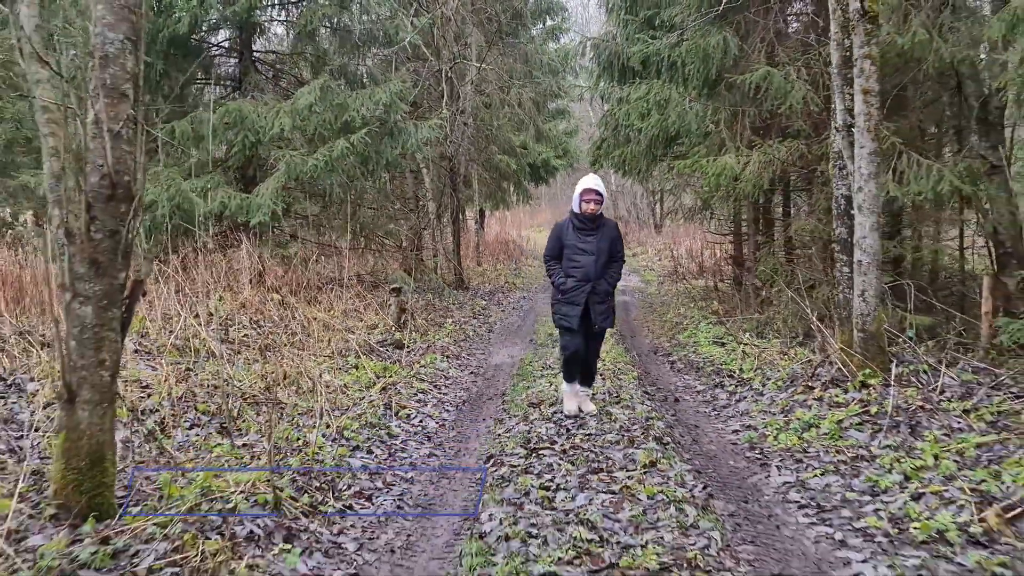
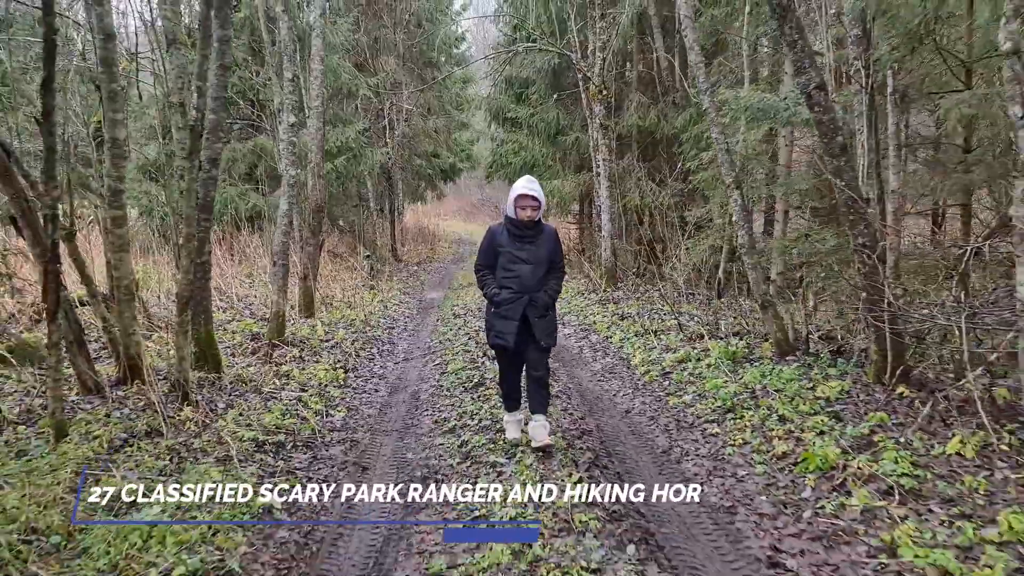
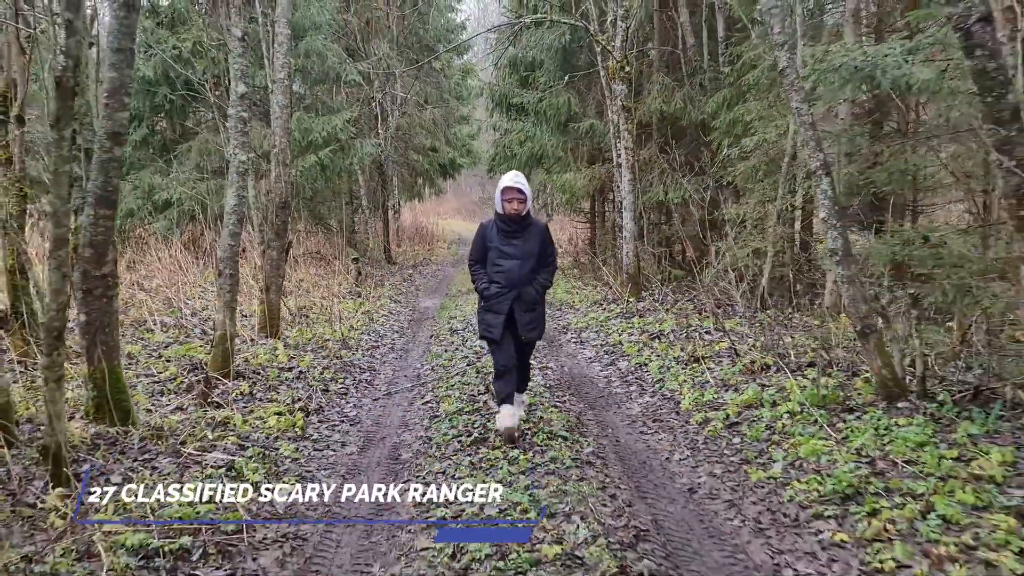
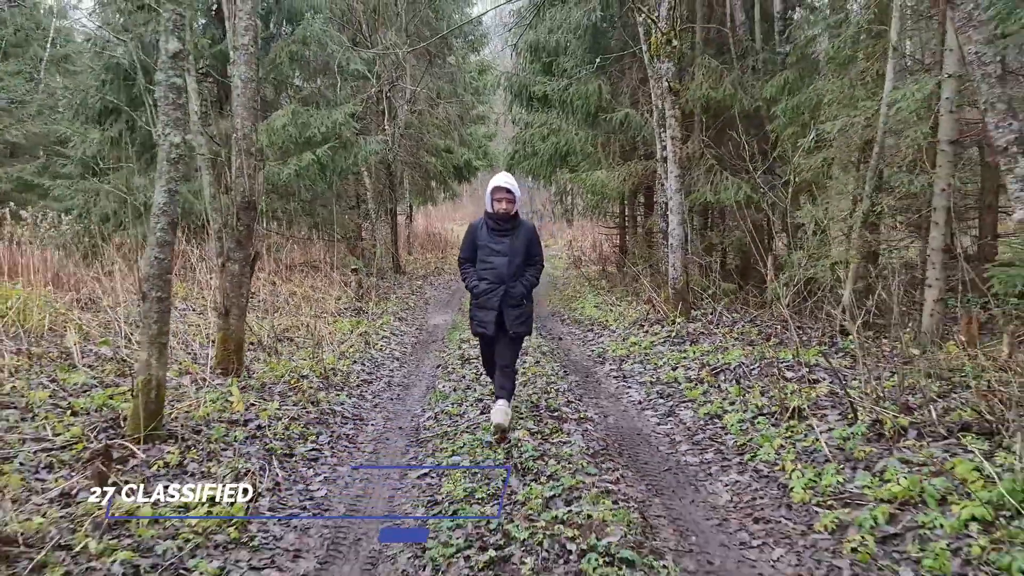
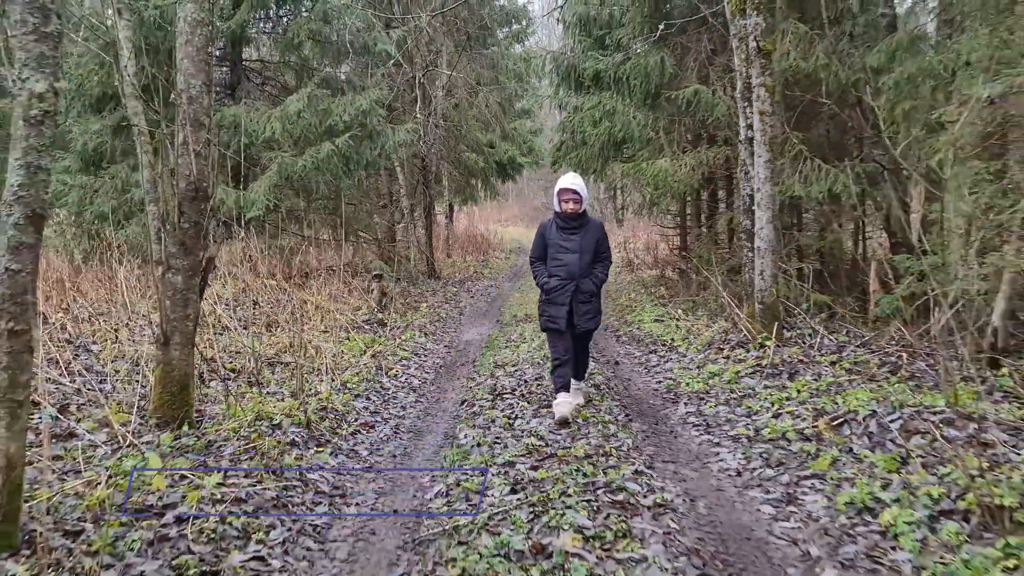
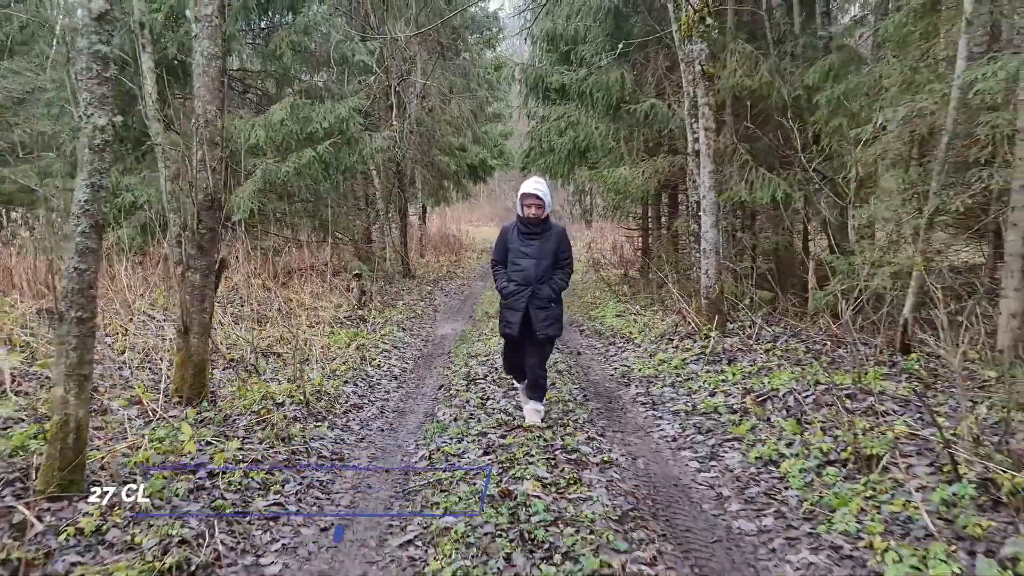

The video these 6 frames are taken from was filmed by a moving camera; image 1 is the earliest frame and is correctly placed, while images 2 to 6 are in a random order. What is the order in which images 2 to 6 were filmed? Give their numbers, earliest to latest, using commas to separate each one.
5, 6, 4, 3, 2
